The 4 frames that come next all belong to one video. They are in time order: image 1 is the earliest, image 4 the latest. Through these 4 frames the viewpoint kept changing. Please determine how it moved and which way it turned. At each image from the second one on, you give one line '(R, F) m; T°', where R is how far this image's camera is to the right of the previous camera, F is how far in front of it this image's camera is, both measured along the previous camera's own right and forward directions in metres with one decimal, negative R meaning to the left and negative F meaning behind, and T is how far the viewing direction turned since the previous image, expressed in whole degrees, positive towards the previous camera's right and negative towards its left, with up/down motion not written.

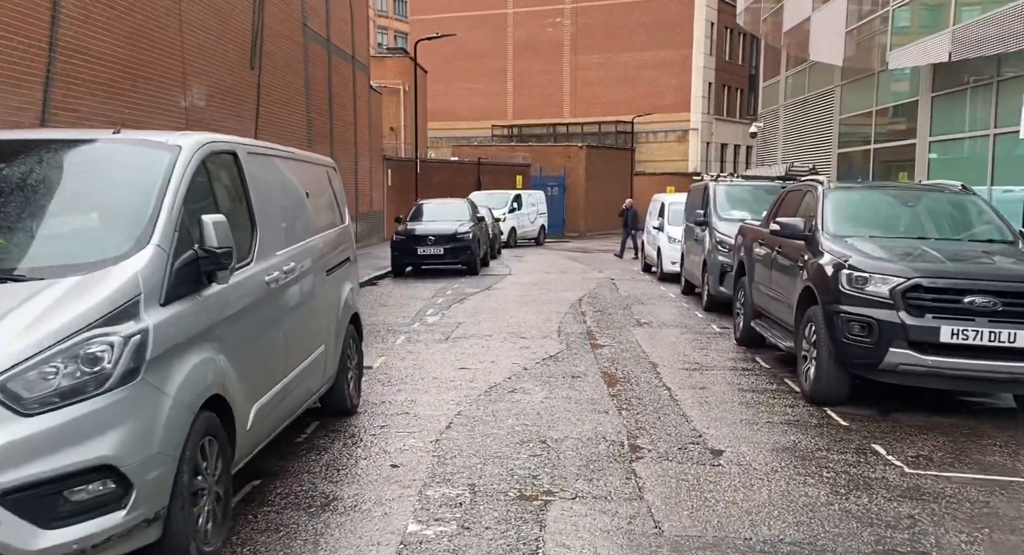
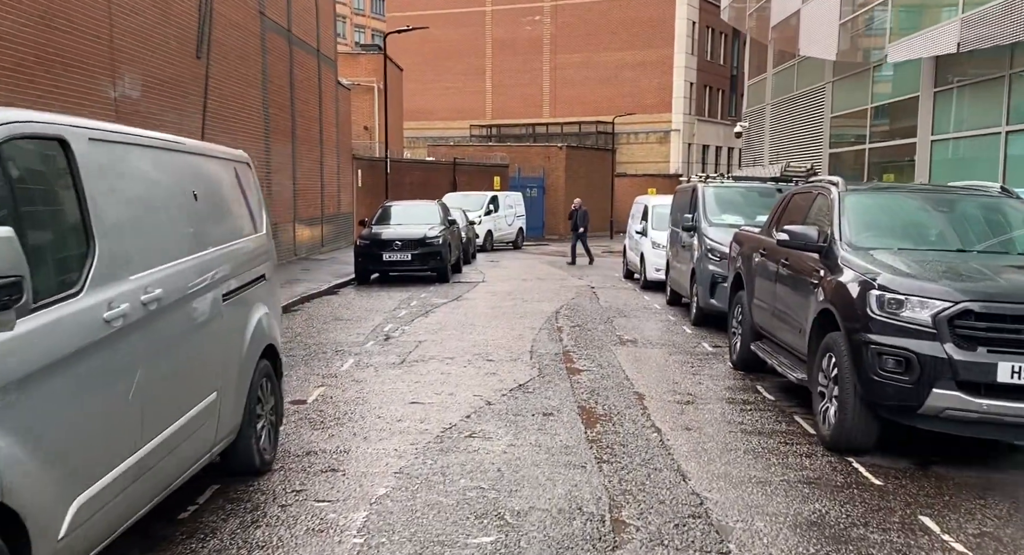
(+0.2, +1.4) m; +1°
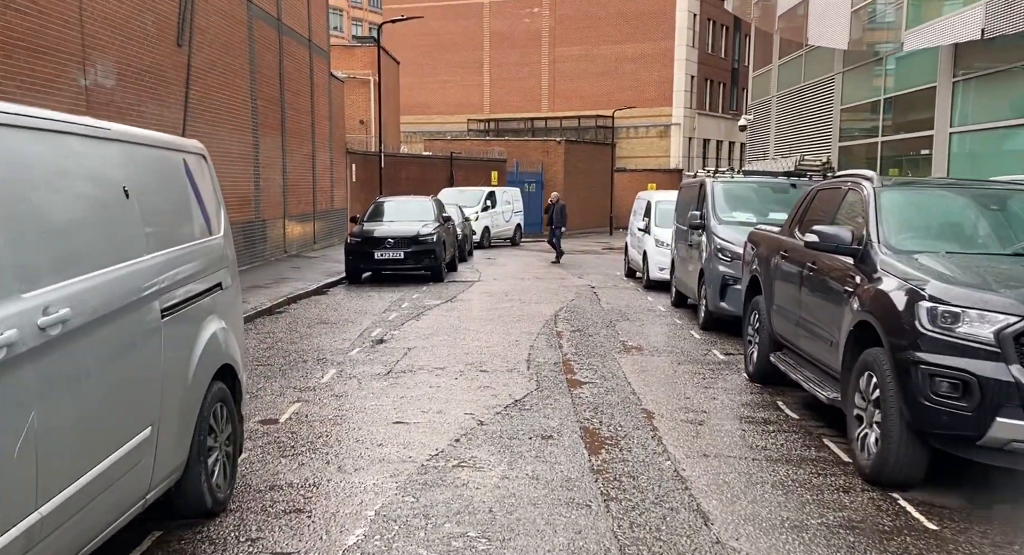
(0.0, +0.8) m; 0°
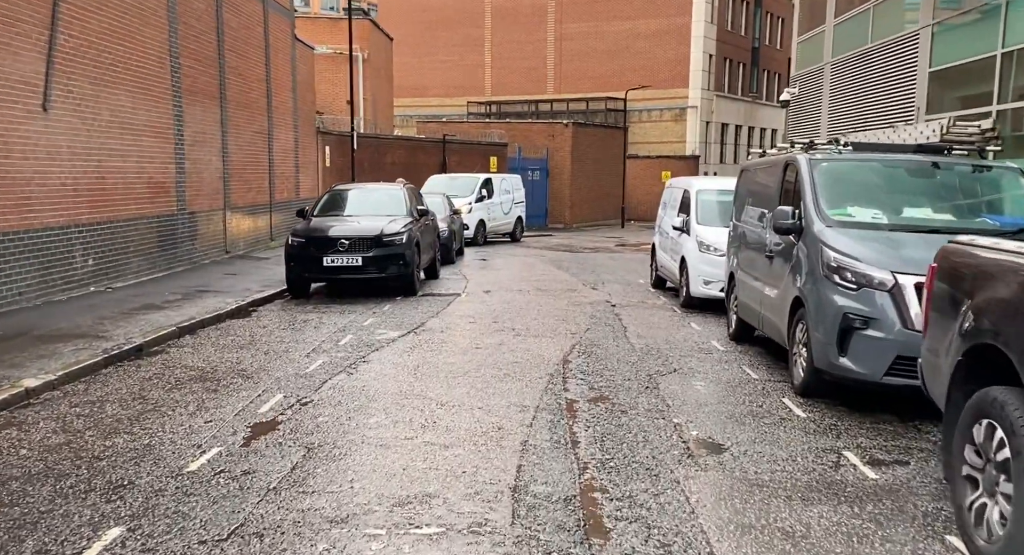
(+0.2, +4.5) m; 0°
